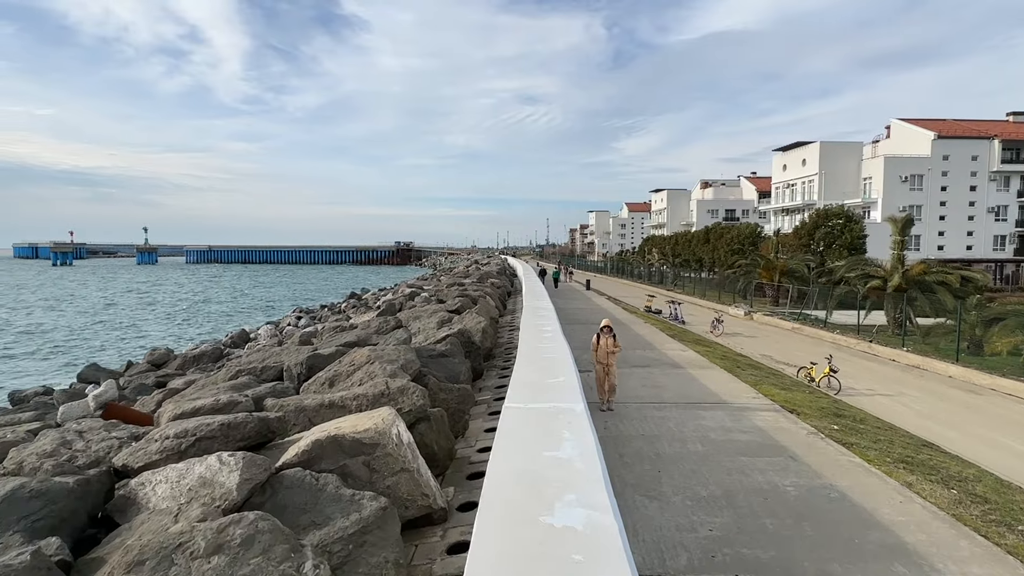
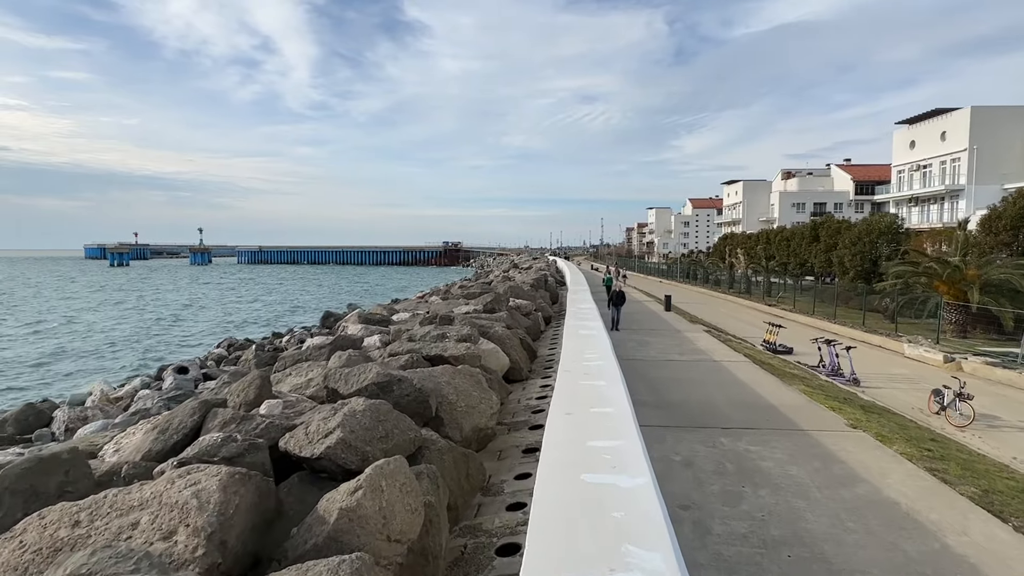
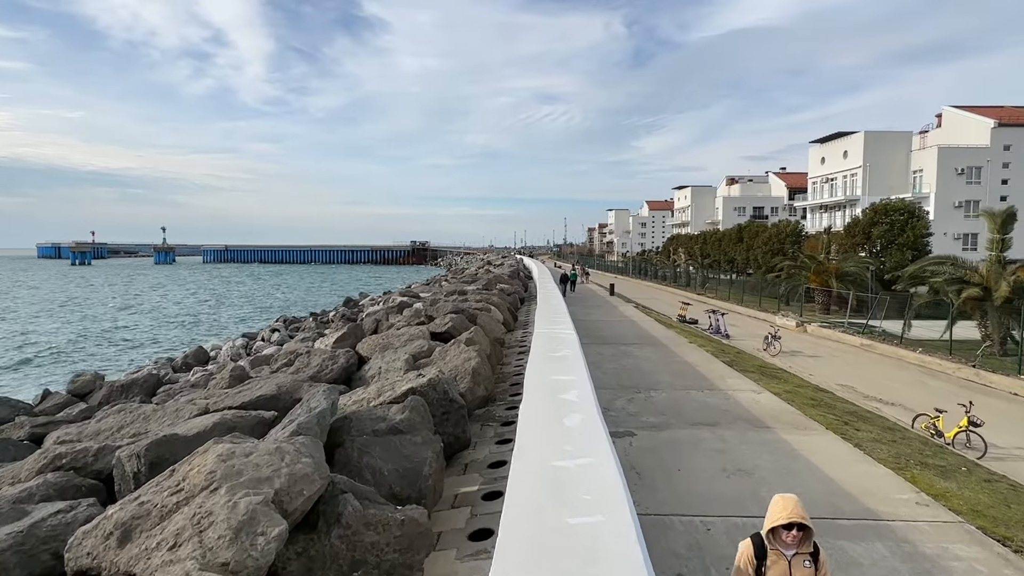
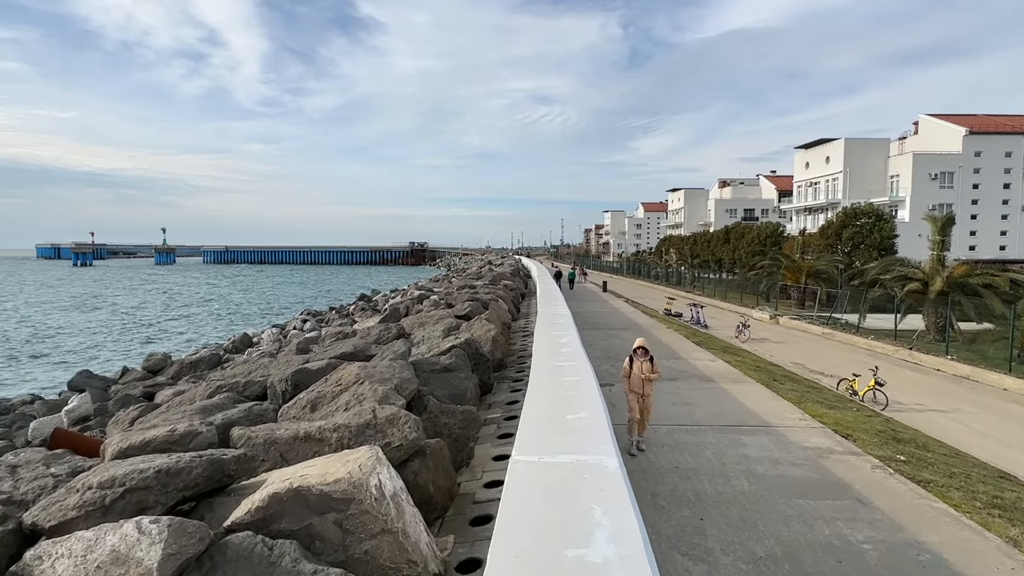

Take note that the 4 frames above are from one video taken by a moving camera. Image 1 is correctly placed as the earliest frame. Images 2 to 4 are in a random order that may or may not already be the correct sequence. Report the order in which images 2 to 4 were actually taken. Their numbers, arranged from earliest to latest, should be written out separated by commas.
4, 3, 2
